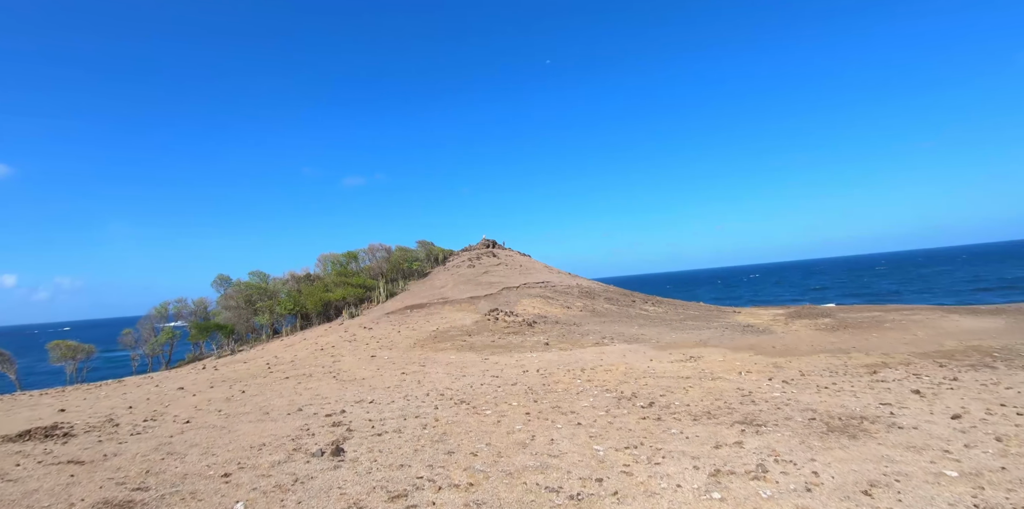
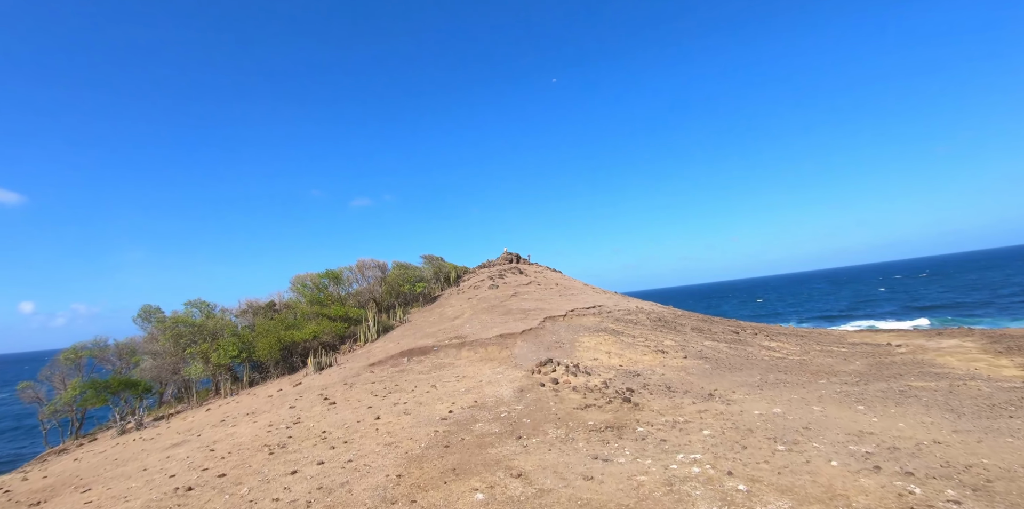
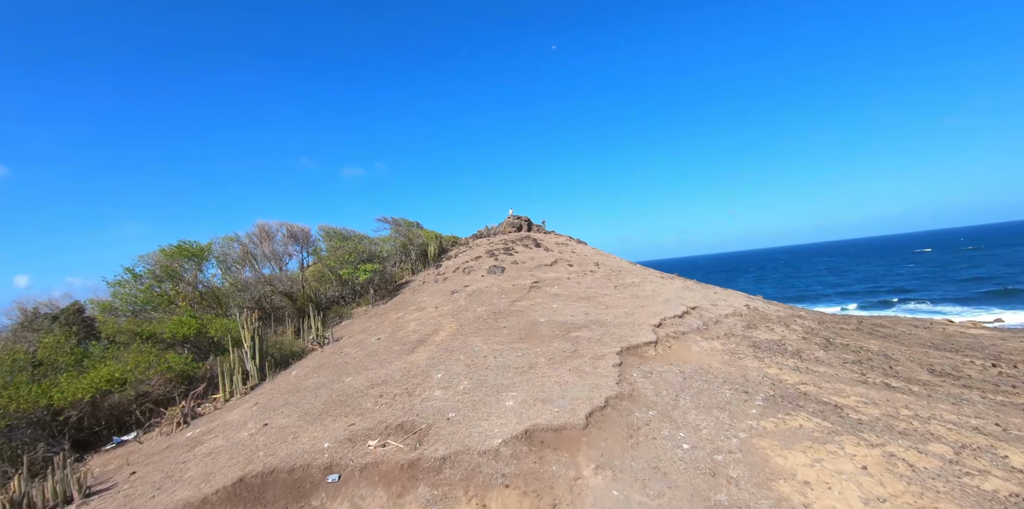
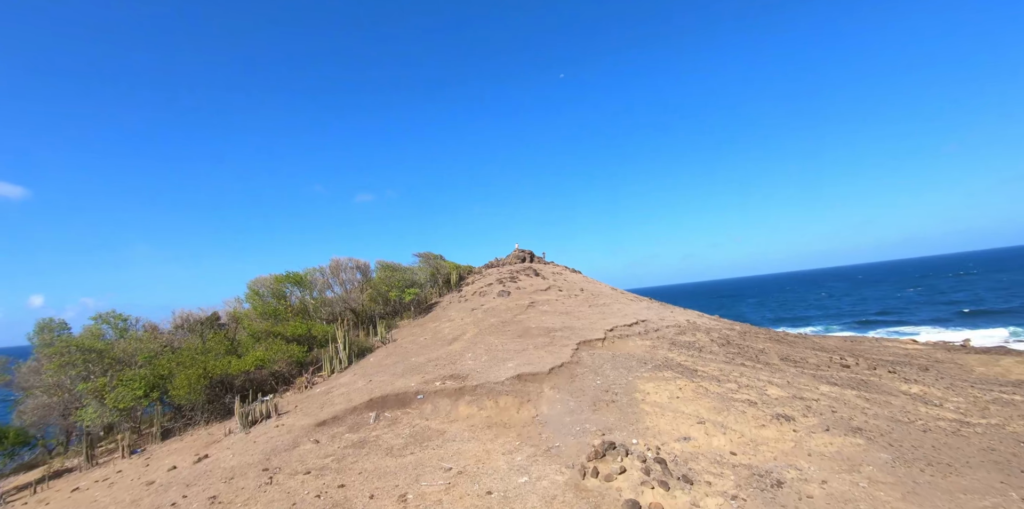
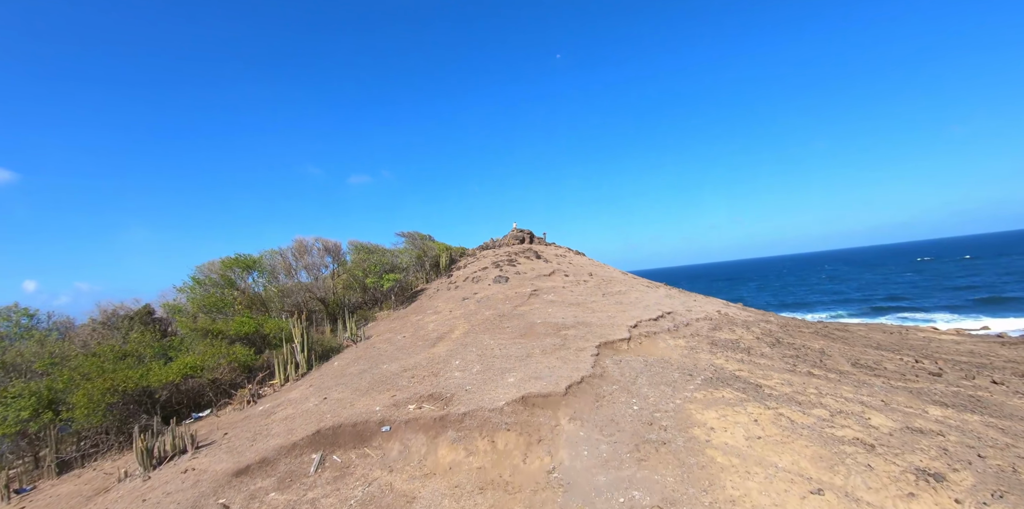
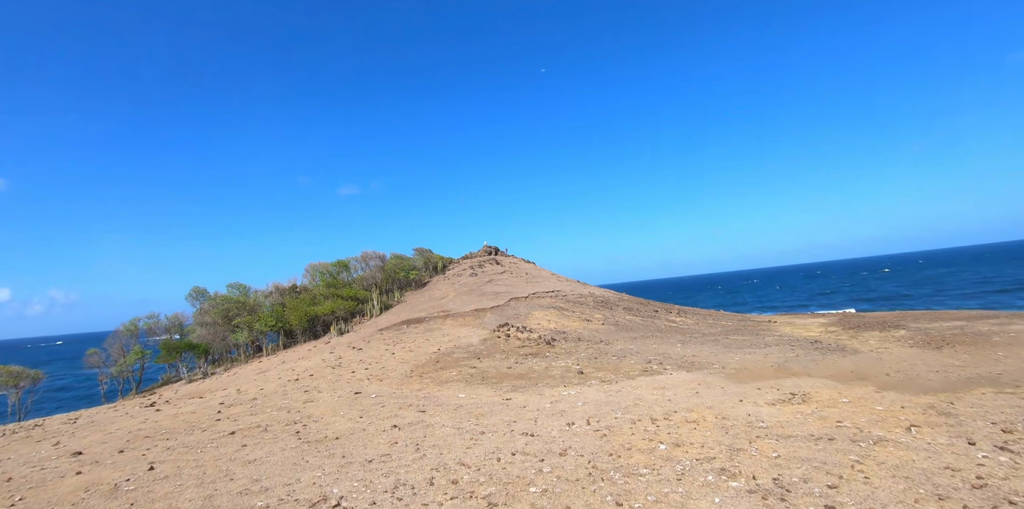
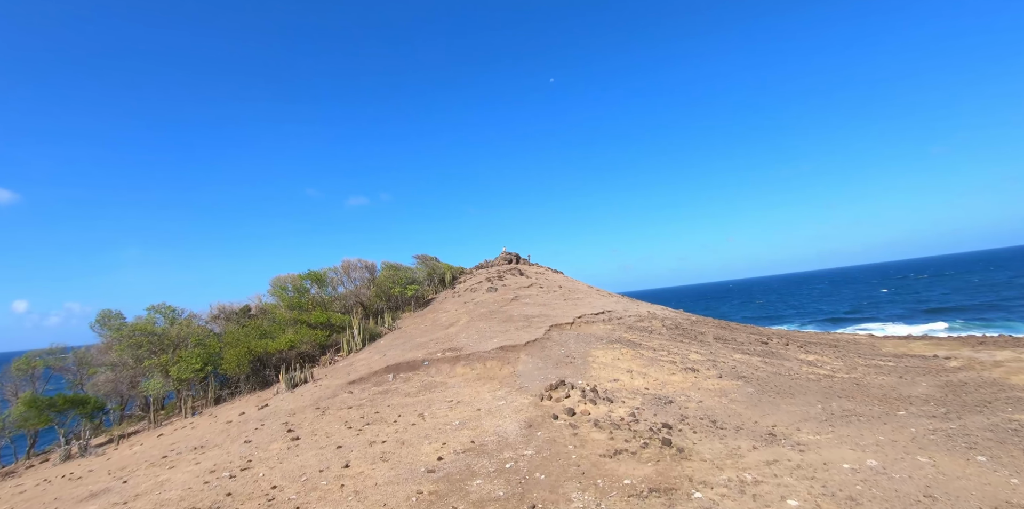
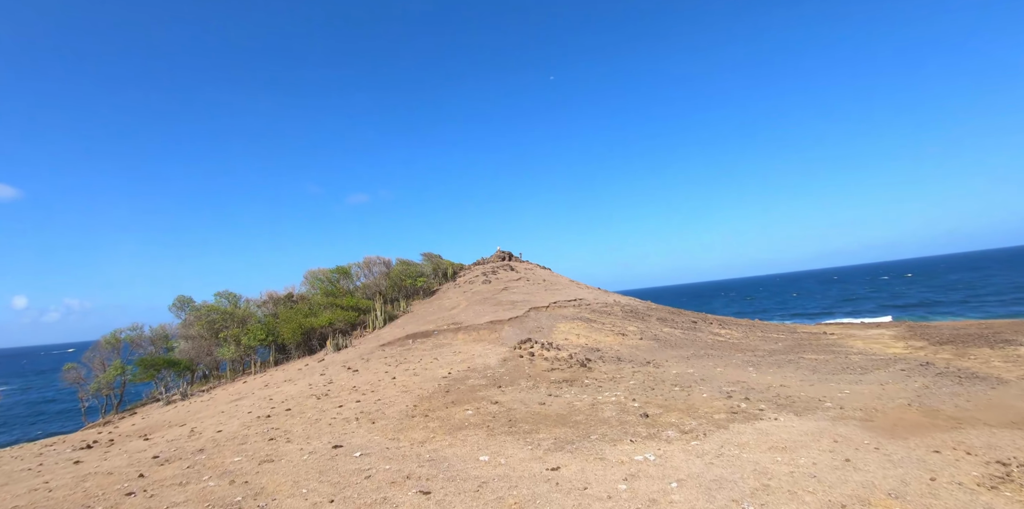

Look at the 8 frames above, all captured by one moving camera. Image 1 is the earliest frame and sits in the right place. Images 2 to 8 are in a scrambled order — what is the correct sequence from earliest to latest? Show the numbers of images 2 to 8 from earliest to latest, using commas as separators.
6, 8, 2, 7, 4, 5, 3
